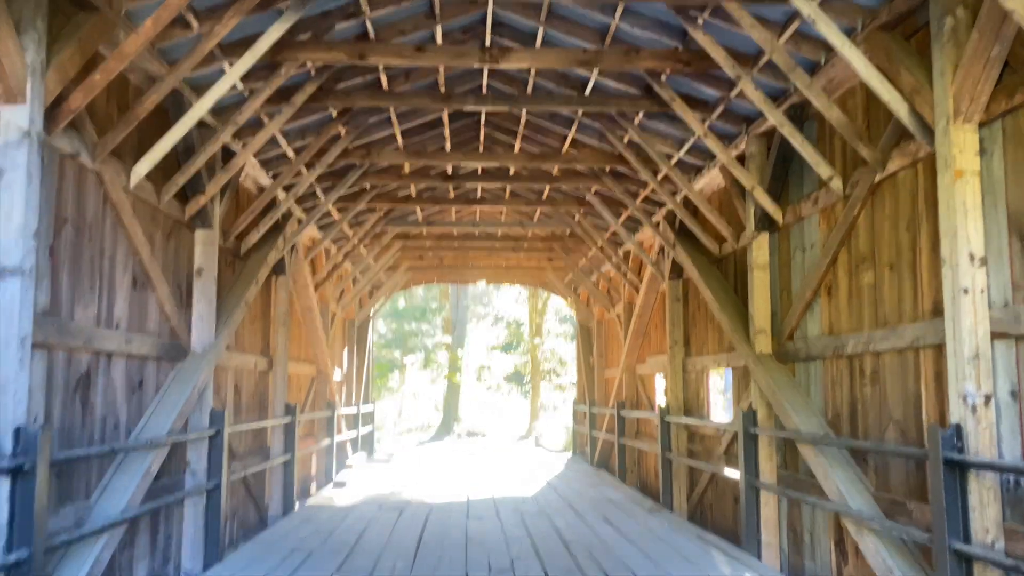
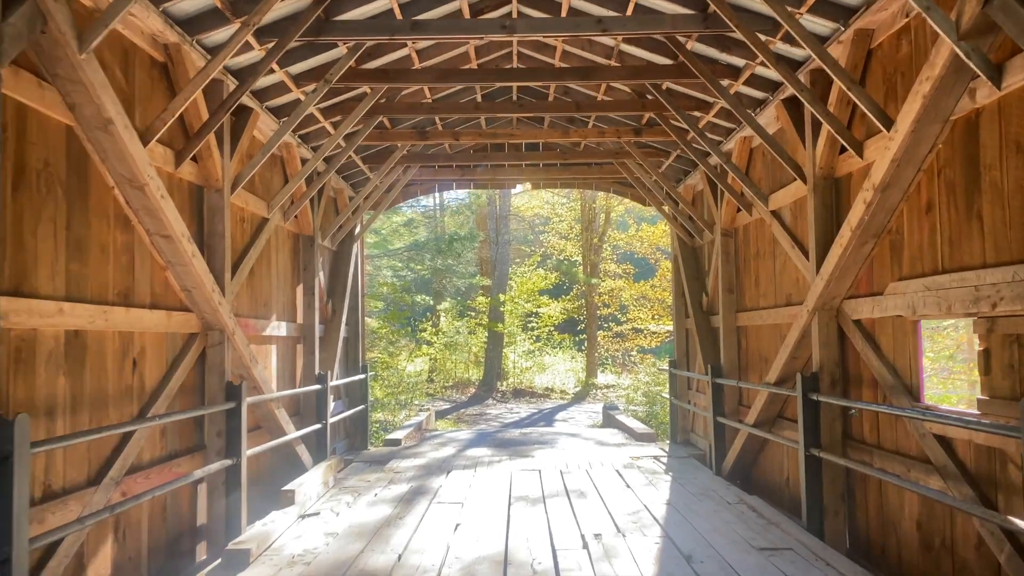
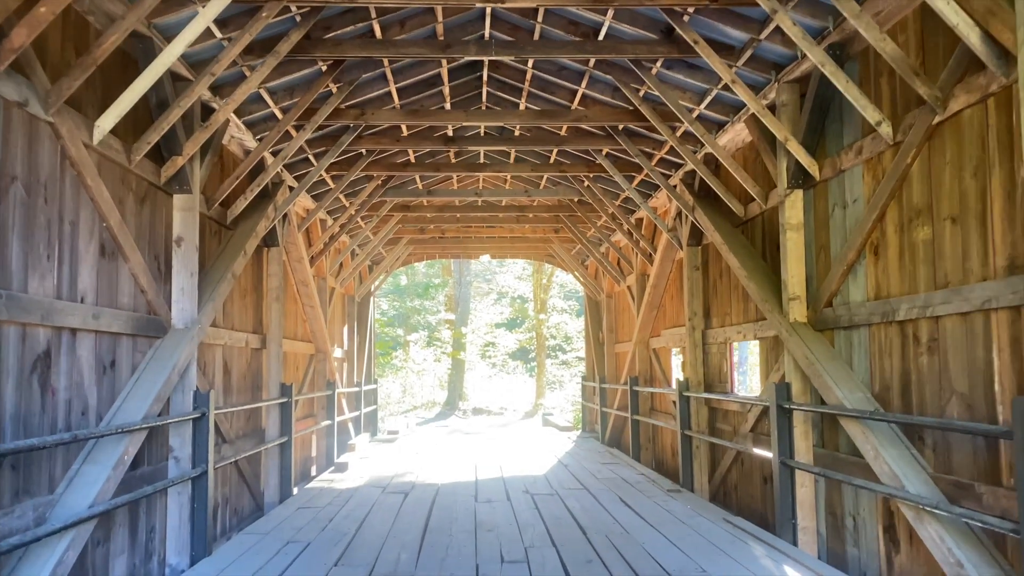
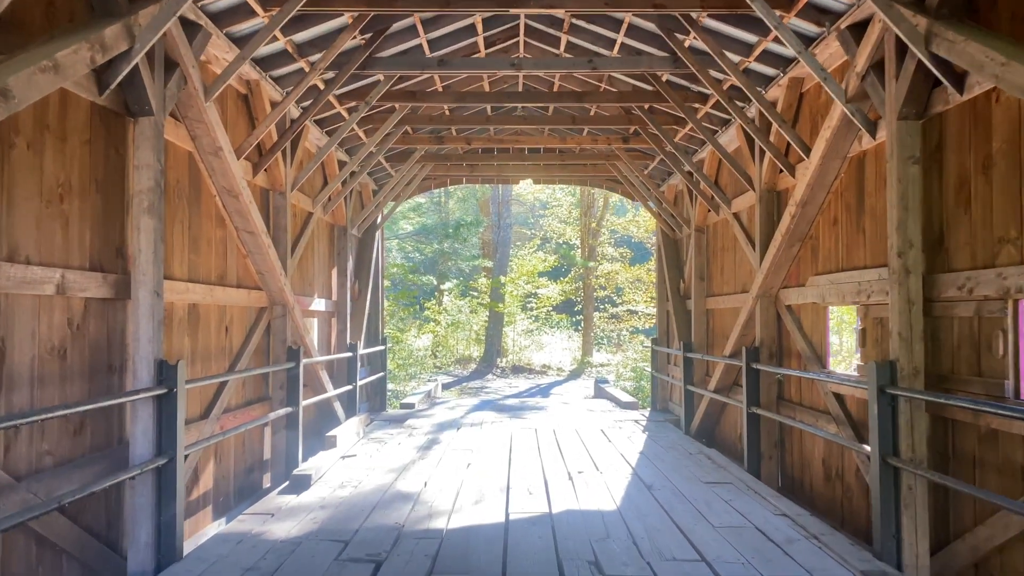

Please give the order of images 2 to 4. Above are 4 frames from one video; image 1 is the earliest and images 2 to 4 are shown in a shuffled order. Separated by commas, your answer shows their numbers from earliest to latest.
3, 4, 2
